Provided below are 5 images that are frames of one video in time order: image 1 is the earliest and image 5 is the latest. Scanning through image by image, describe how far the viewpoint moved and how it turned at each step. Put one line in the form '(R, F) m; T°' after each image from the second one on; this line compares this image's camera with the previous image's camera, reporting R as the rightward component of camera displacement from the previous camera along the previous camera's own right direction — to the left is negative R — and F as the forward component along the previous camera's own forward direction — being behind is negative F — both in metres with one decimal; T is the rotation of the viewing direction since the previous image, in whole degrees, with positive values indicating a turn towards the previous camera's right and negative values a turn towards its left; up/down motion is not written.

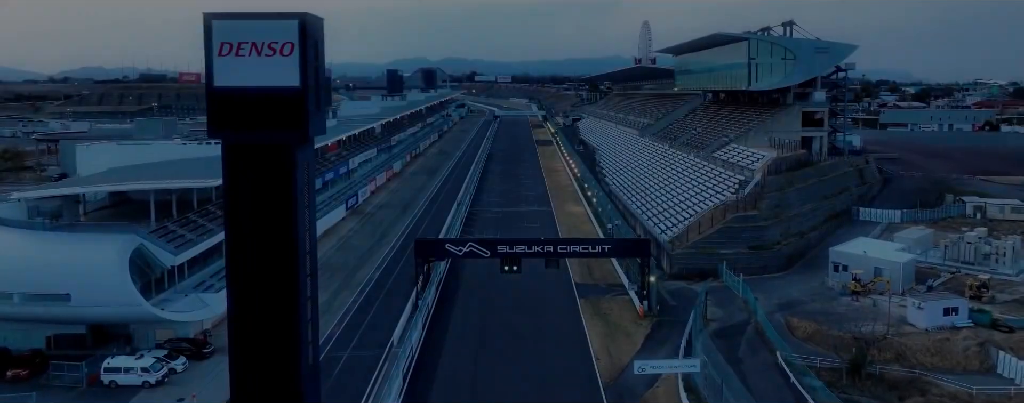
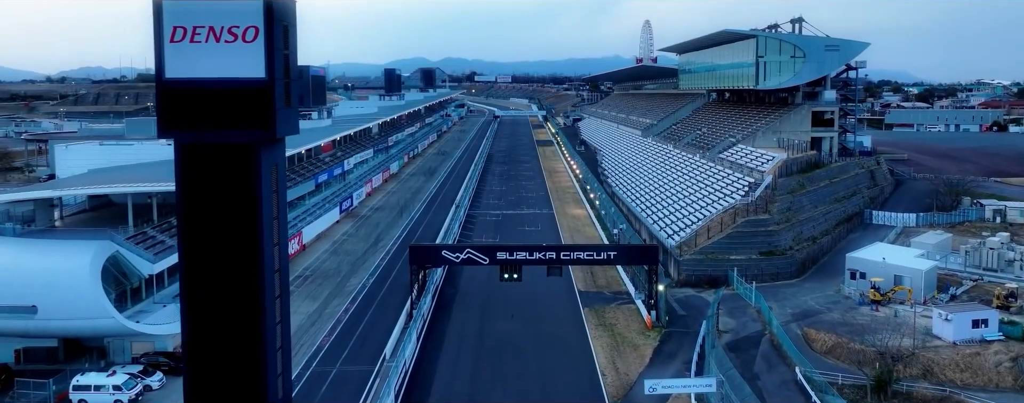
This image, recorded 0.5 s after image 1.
(0.0, +1.2) m; 0°
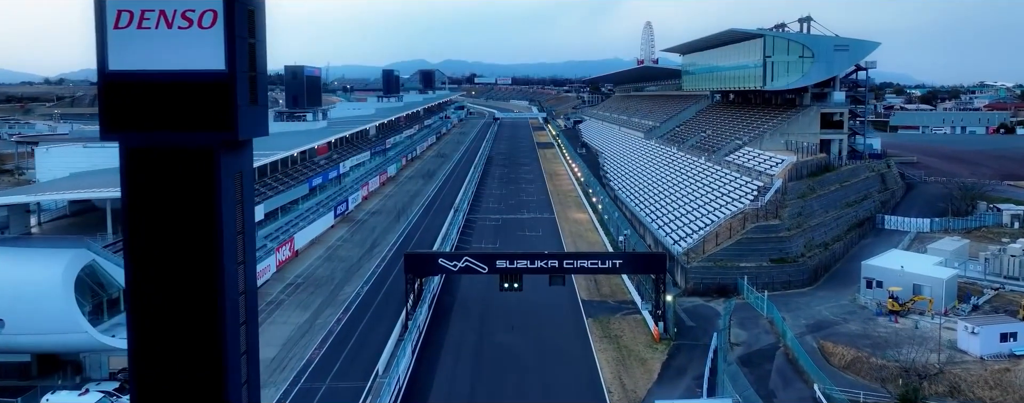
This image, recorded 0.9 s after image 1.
(0.0, +1.0) m; 0°
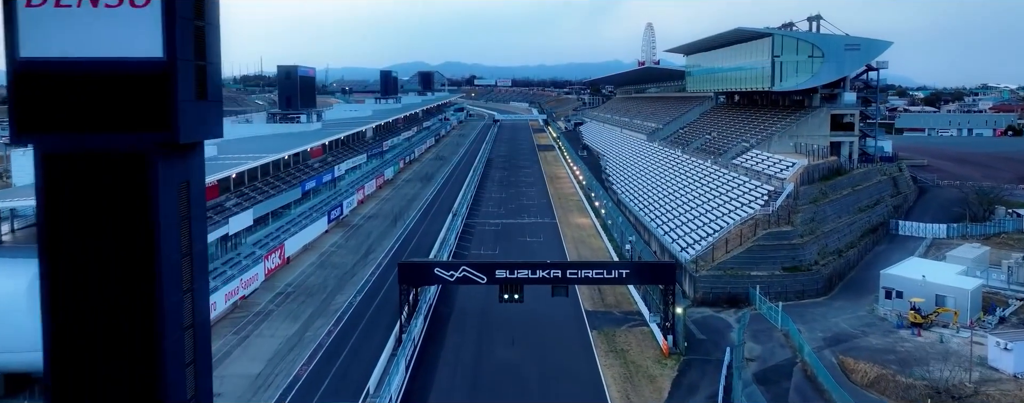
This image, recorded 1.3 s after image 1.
(0.0, +1.1) m; 0°
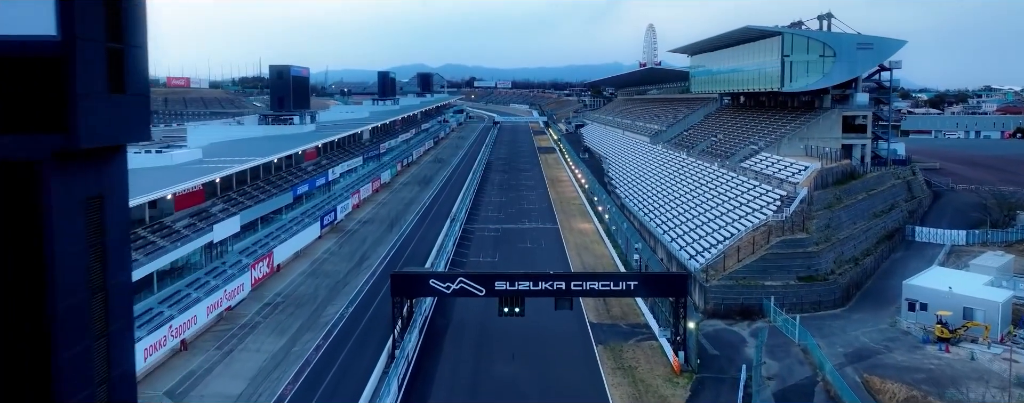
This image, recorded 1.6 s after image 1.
(0.0, +1.2) m; 0°
